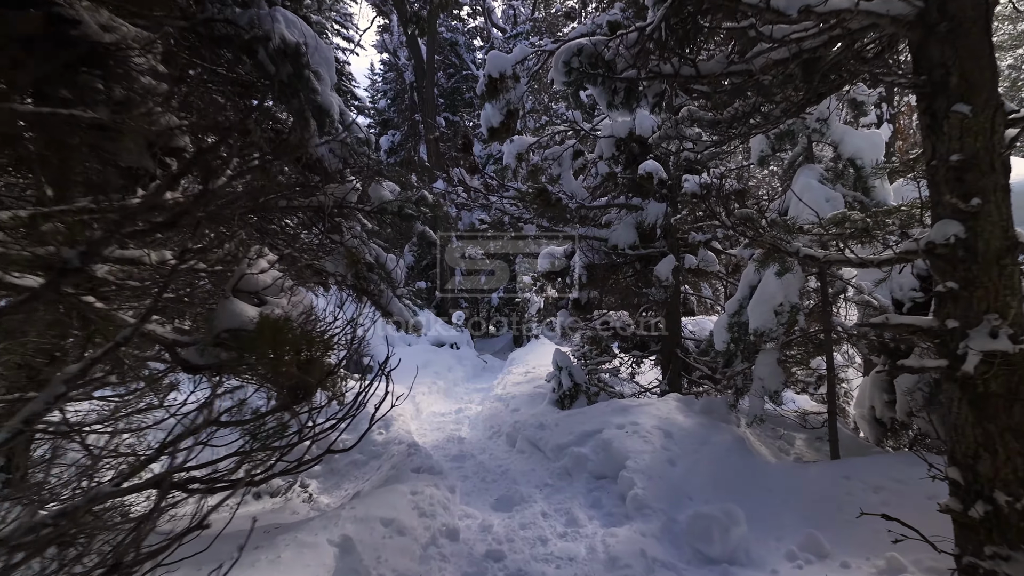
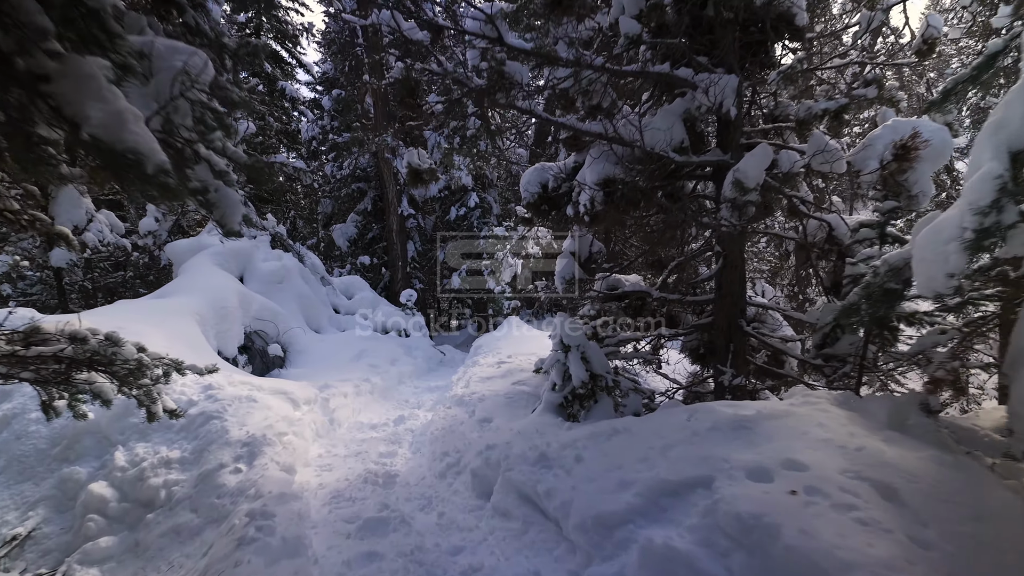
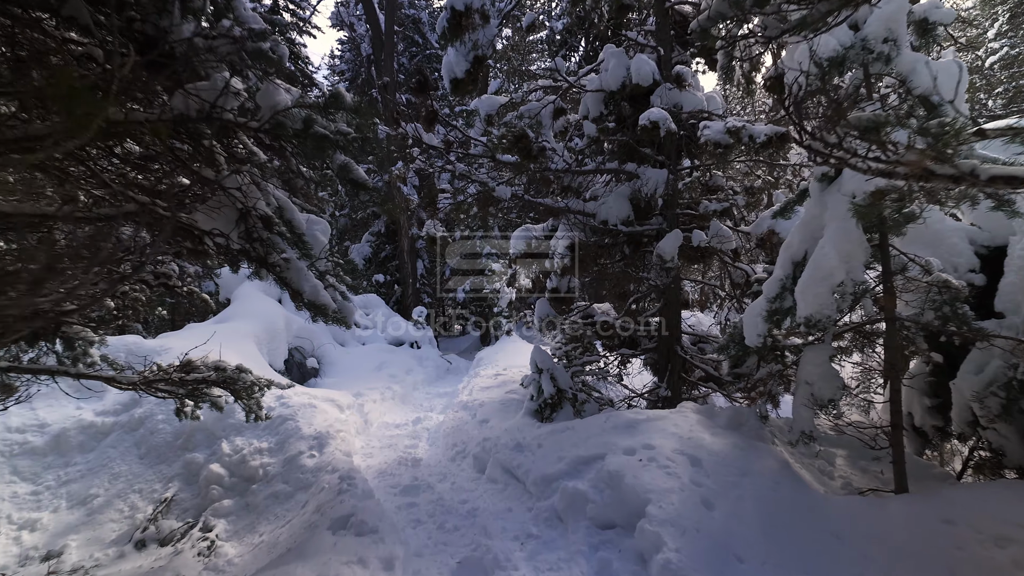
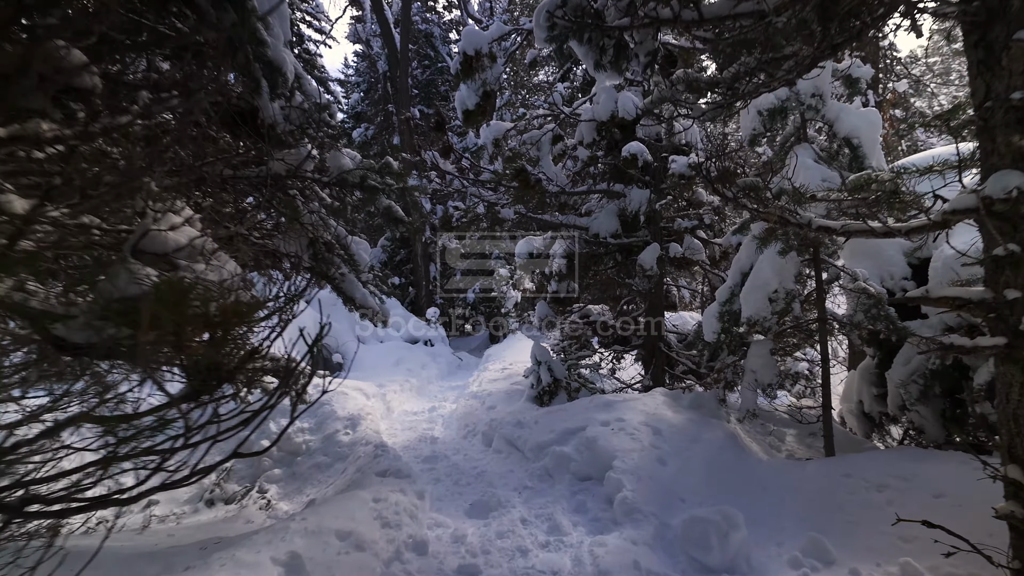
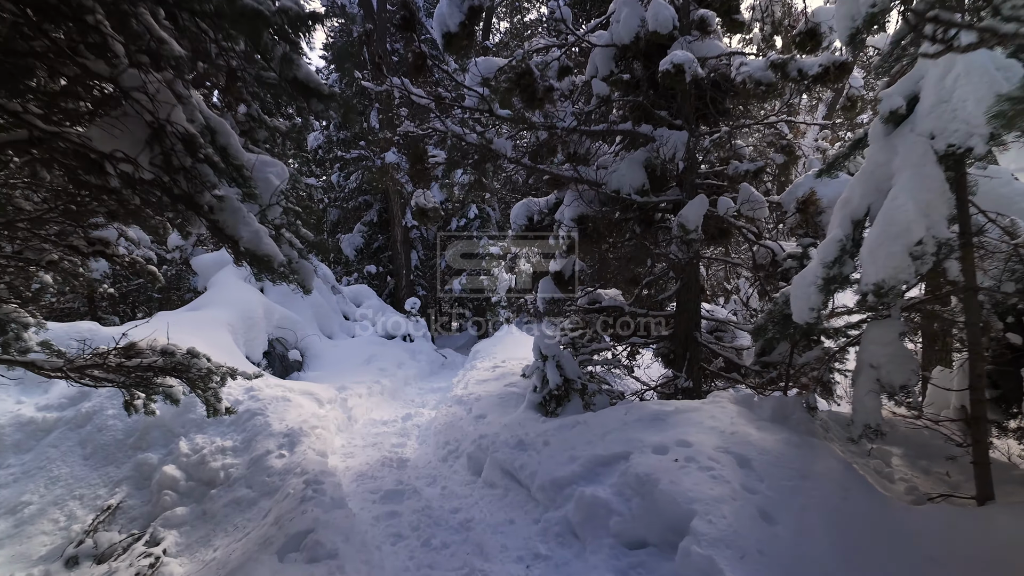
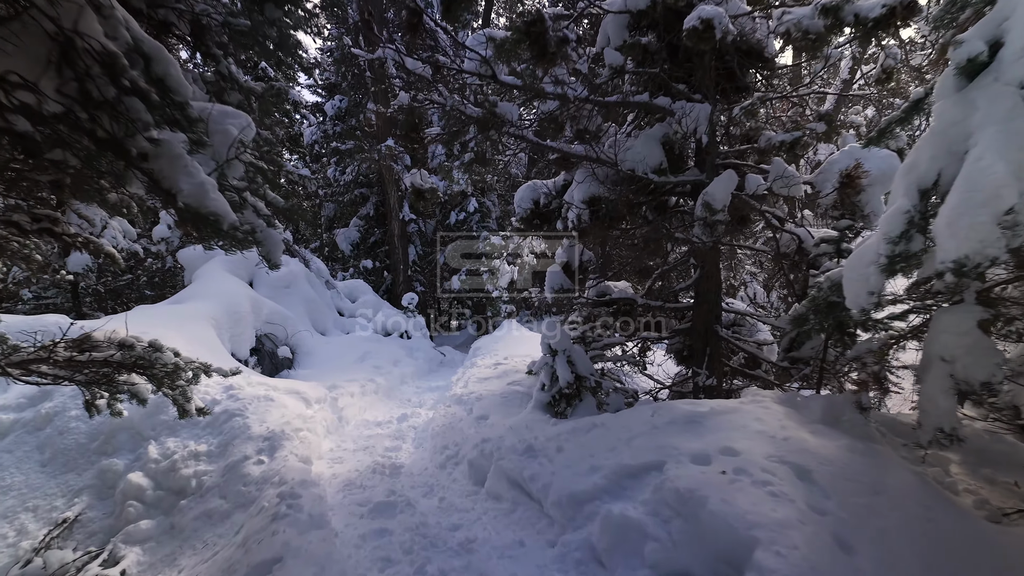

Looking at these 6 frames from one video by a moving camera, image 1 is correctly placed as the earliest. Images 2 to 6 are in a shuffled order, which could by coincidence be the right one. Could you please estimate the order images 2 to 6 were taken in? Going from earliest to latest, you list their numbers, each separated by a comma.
4, 3, 5, 6, 2
